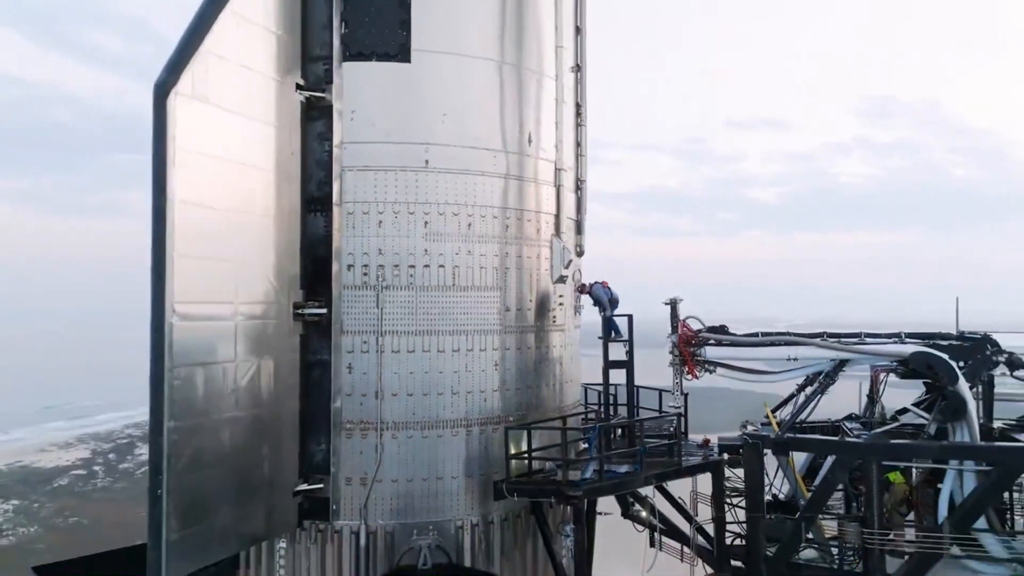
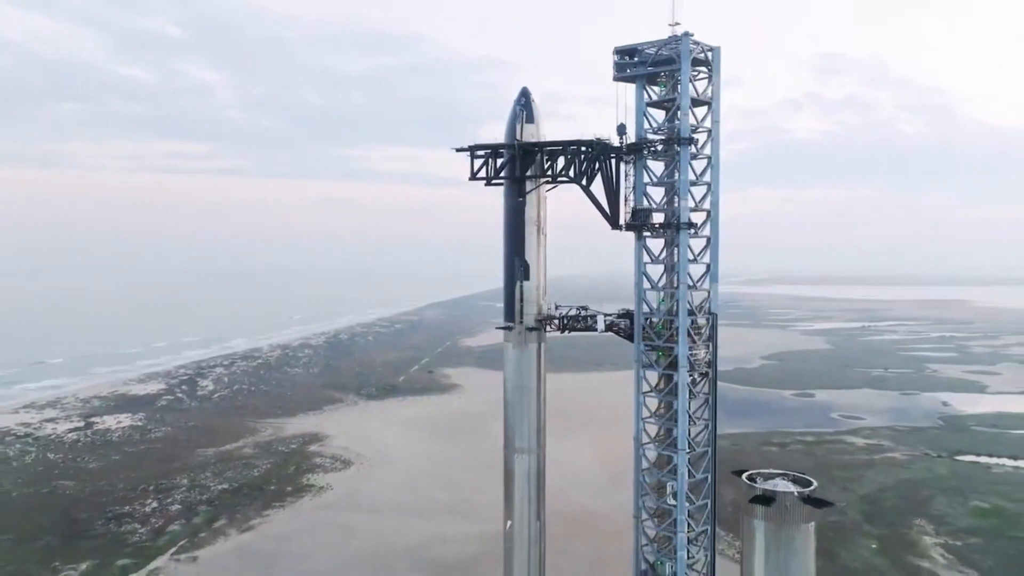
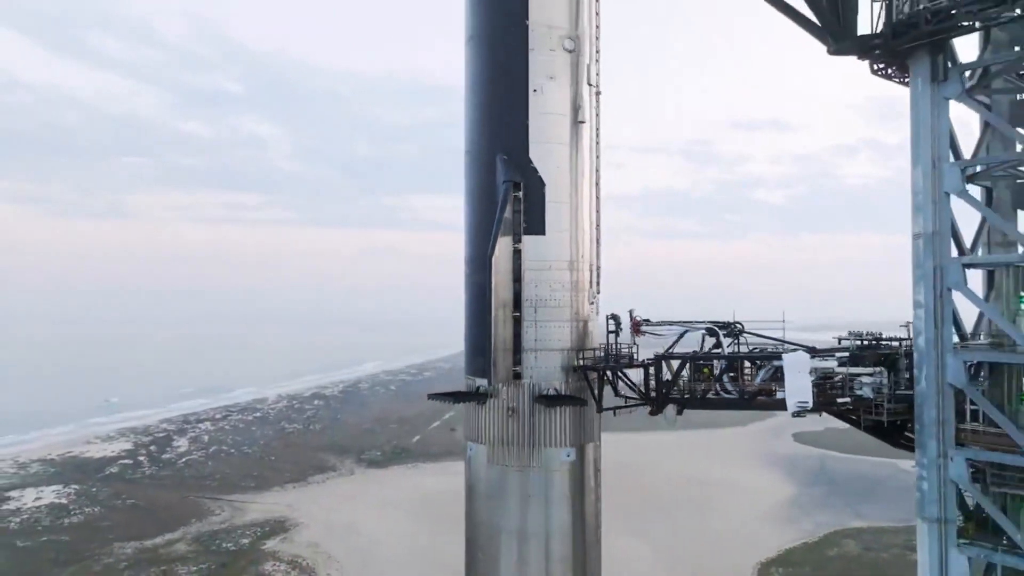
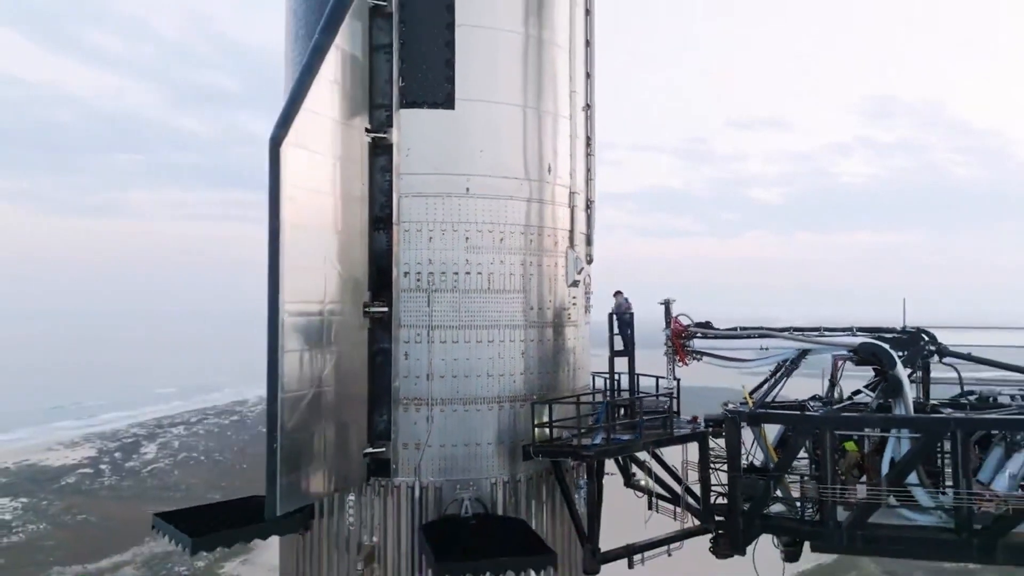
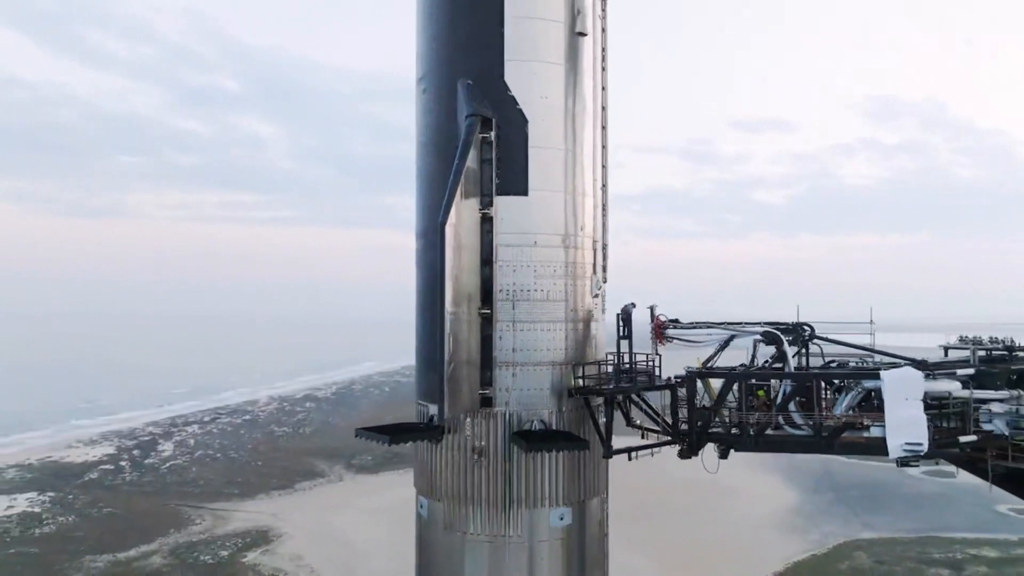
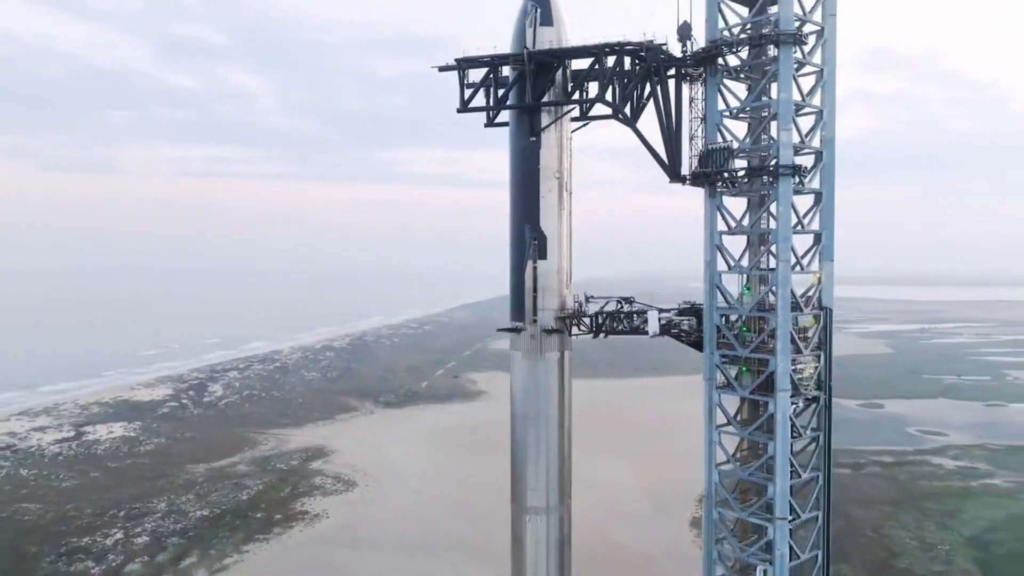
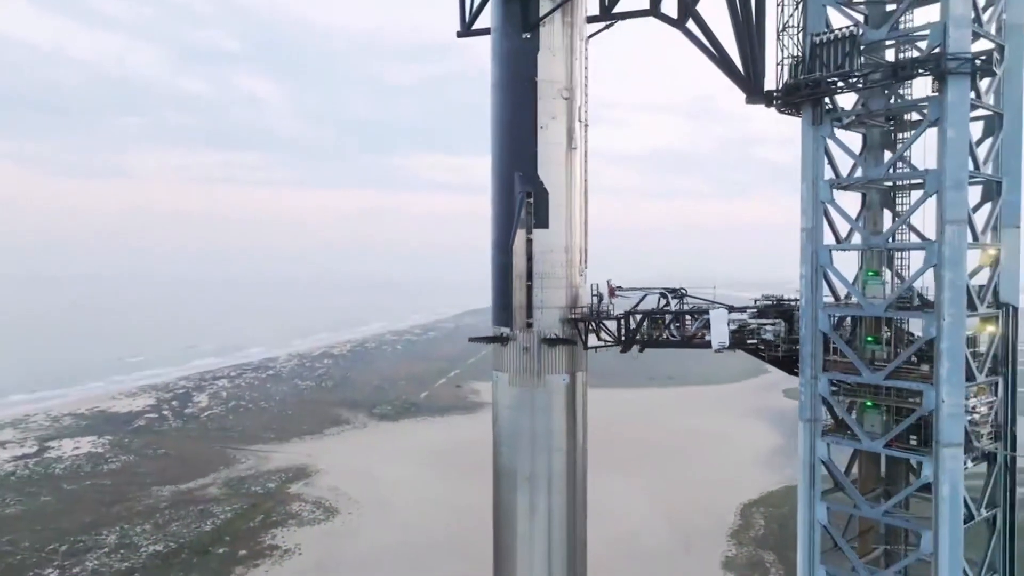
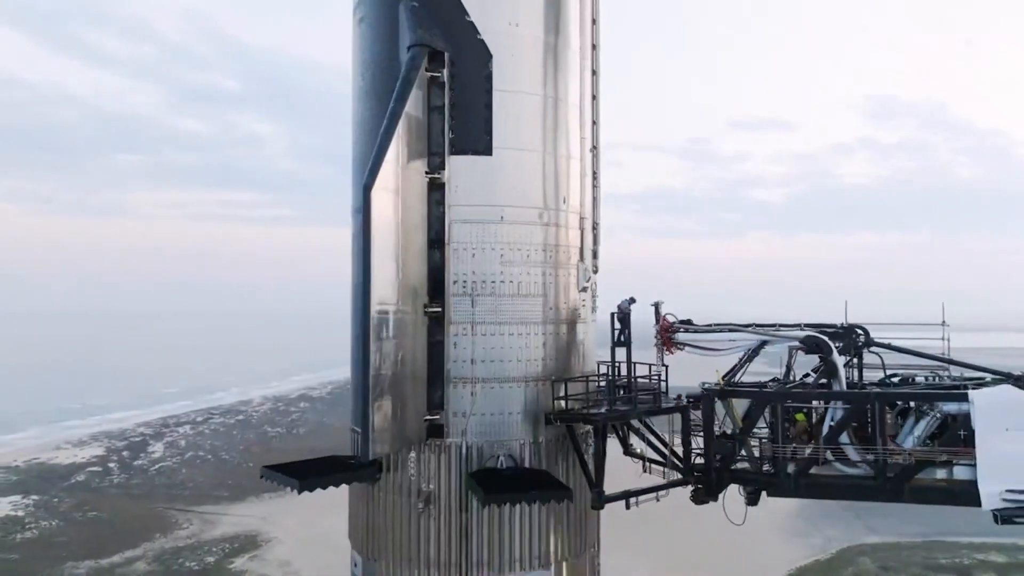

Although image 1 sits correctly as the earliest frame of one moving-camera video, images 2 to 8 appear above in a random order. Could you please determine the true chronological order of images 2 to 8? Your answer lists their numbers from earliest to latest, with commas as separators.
4, 8, 5, 3, 7, 6, 2
